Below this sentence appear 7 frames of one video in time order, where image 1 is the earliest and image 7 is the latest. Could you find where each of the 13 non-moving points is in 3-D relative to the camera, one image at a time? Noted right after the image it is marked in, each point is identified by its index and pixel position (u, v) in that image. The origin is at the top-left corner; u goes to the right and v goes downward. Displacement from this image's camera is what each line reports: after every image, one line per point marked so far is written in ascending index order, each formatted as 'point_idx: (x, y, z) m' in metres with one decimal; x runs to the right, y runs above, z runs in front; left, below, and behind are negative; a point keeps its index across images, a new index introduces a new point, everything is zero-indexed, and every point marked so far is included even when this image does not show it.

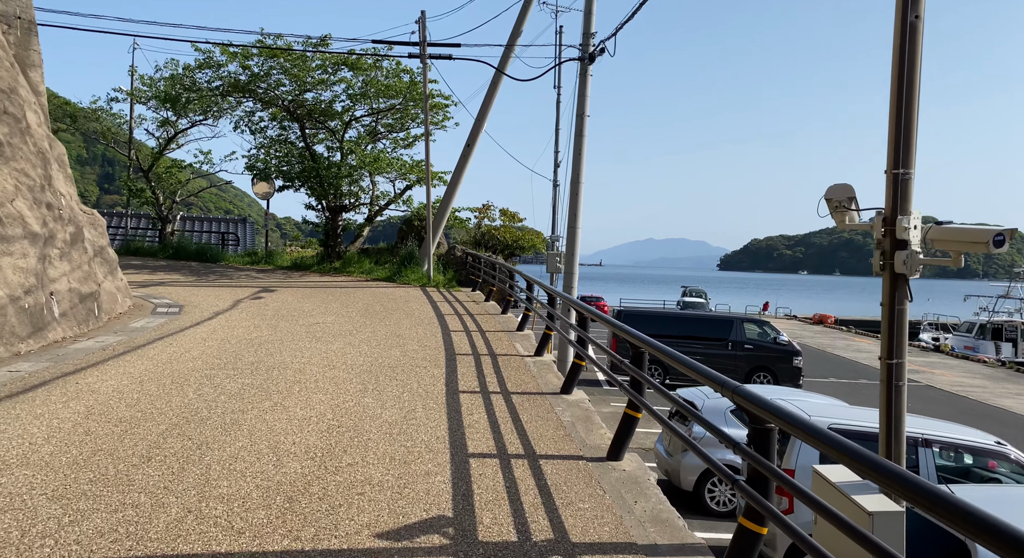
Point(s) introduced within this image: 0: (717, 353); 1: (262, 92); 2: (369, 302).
0: (+4.4, -1.6, +17.7) m
1: (-5.8, +4.3, +19.2) m
2: (-2.3, -0.4, +13.5) m
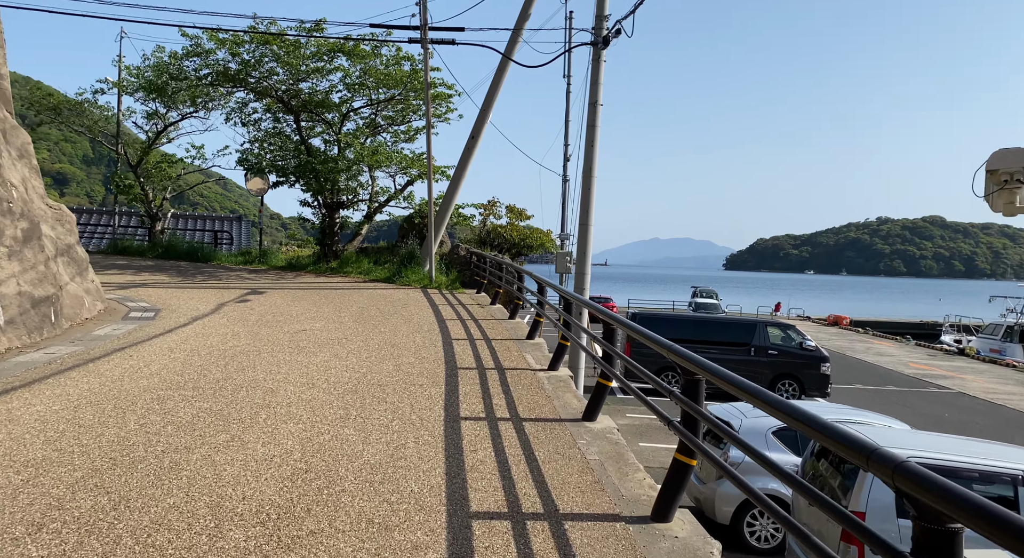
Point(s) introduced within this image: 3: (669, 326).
0: (+4.5, -1.6, +16.6) m
1: (-5.6, +4.3, +18.1) m
2: (-2.2, -0.4, +12.4) m
3: (+3.2, -1.0, +17.1) m
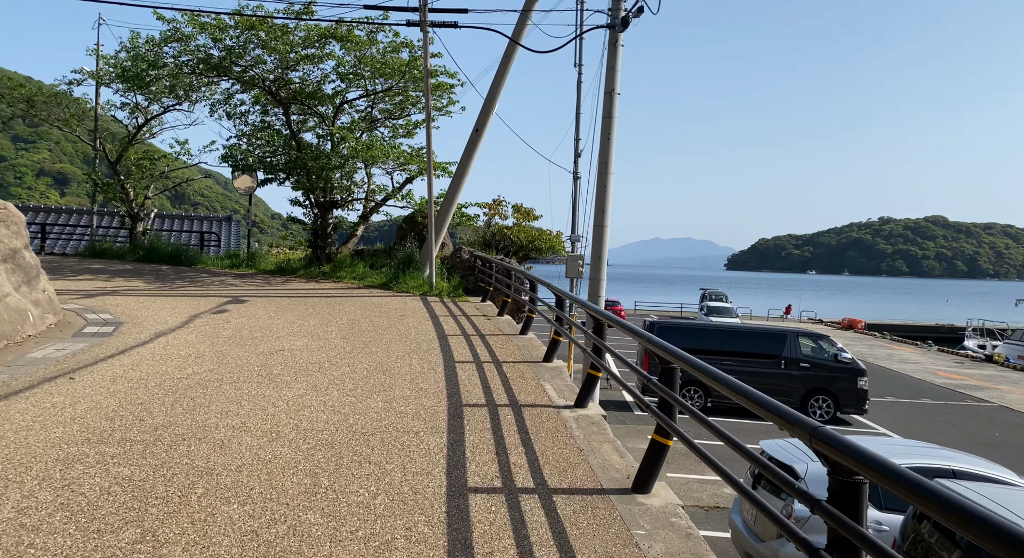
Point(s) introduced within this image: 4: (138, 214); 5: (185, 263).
0: (+4.6, -1.7, +15.2) m
1: (-5.5, +4.2, +16.8) m
2: (-2.1, -0.5, +11.0) m
3: (+3.4, -1.1, +15.7) m
4: (-9.0, +1.6, +20.0) m
5: (-7.3, +0.4, +18.7) m
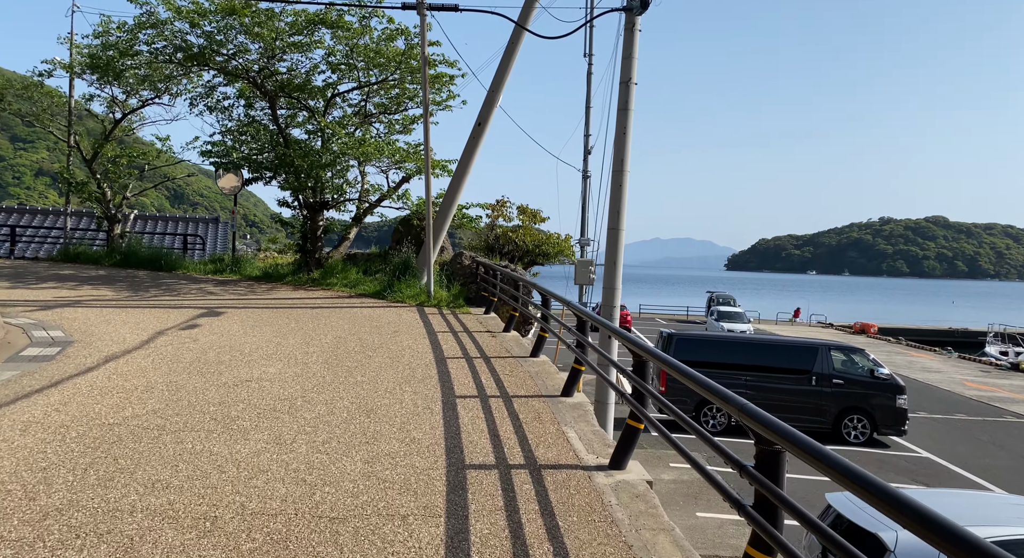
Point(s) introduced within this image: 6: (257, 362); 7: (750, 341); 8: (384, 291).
0: (+4.7, -1.8, +13.9) m
1: (-5.4, +4.0, +15.4) m
2: (-2.0, -0.6, +9.7) m
3: (+3.5, -1.2, +14.4) m
4: (-8.9, +1.4, +18.7) m
5: (-7.2, +0.2, +17.3) m
6: (-2.3, -0.8, +7.7) m
7: (+4.1, -1.1, +14.3) m
8: (-2.1, -0.2, +13.9) m
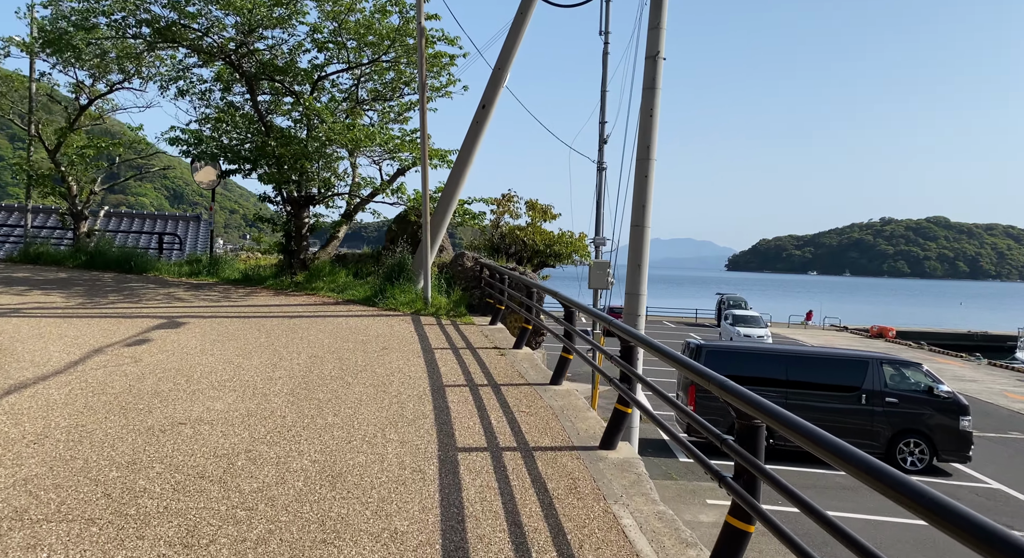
0: (+4.9, -1.9, +12.2) m
1: (-5.2, +4.0, +13.8) m
2: (-1.8, -0.7, +8.0) m
3: (+3.6, -1.3, +12.7) m
4: (-8.7, +1.4, +17.0) m
5: (-7.1, +0.2, +15.7) m
6: (-2.2, -0.8, +6.0) m
7: (+4.2, -1.1, +12.7) m
8: (-2.0, -0.3, +12.2) m
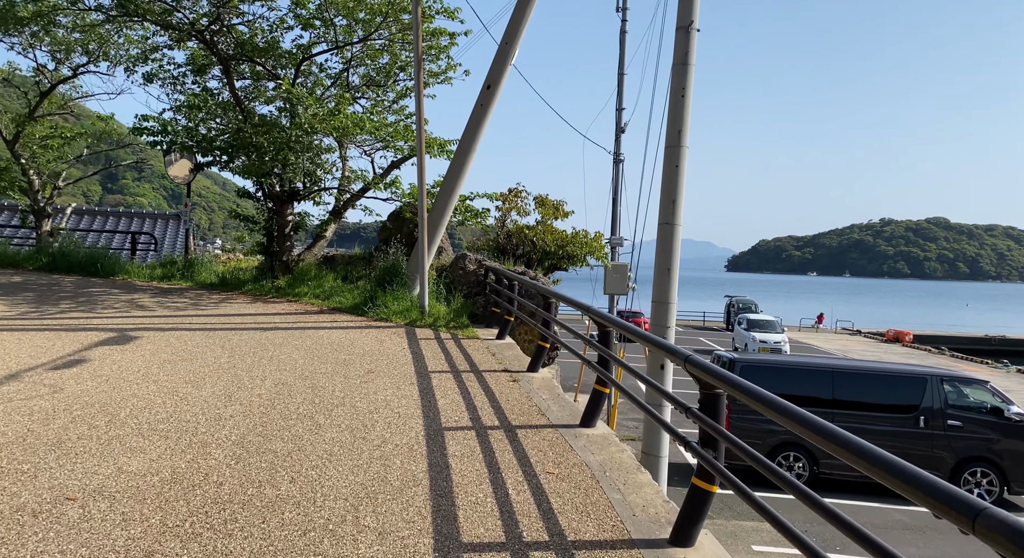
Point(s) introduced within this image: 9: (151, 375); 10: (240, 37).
0: (+5.0, -2.0, +10.7) m
1: (-5.1, +3.9, +12.2) m
2: (-1.7, -0.8, +6.5) m
3: (+3.7, -1.3, +11.2) m
4: (-8.6, +1.3, +15.5) m
5: (-7.0, +0.1, +14.1) m
6: (-2.1, -0.9, +4.5) m
7: (+4.3, -1.2, +11.1) m
8: (-1.9, -0.3, +10.7) m
9: (-2.8, -0.8, +6.5) m
10: (-4.2, +3.8, +13.0) m
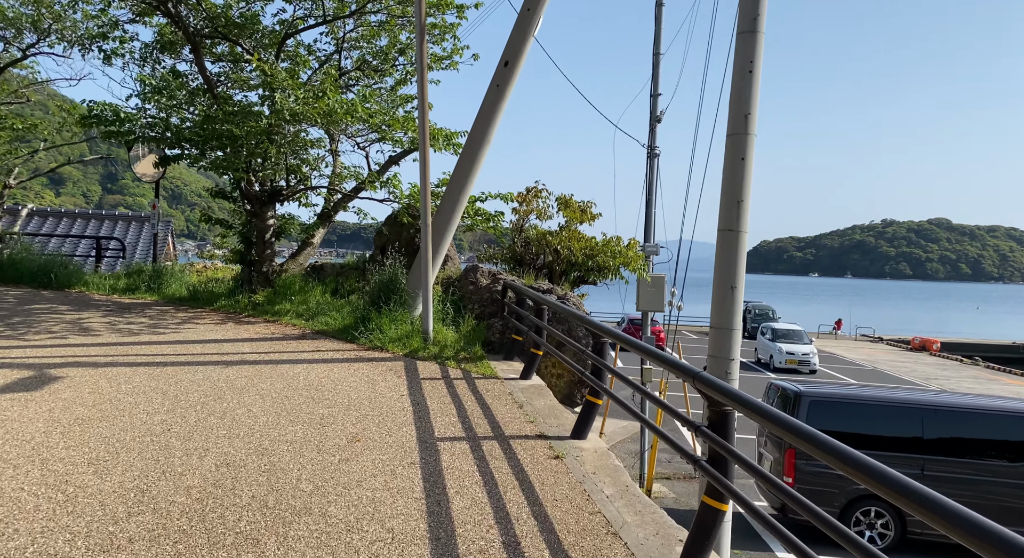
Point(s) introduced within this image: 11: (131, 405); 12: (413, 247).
0: (+5.2, -2.2, +8.8) m
1: (-4.9, +3.7, +10.4) m
2: (-1.5, -1.0, +4.6) m
3: (+3.9, -1.5, +9.3) m
4: (-8.4, +1.1, +13.6) m
5: (-6.7, -0.1, +12.2) m
6: (-1.9, -1.1, +2.6) m
7: (+4.5, -1.4, +9.2) m
8: (-1.7, -0.5, +8.8) m
9: (-2.6, -0.9, +4.6) m
10: (-4.0, +3.6, +11.1) m
11: (-2.6, -0.9, +5.7) m
12: (-1.4, +0.4, +11.6) m
